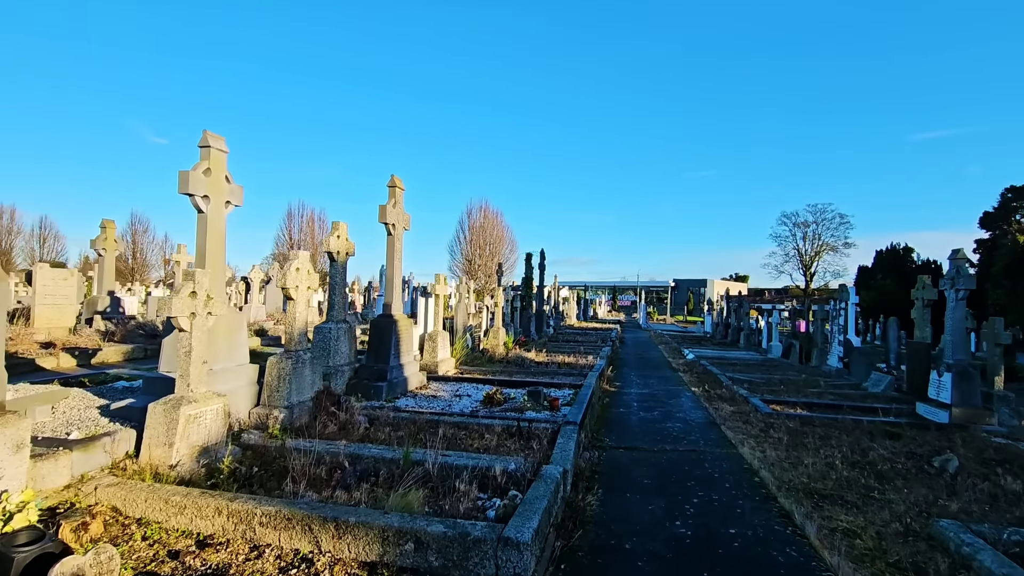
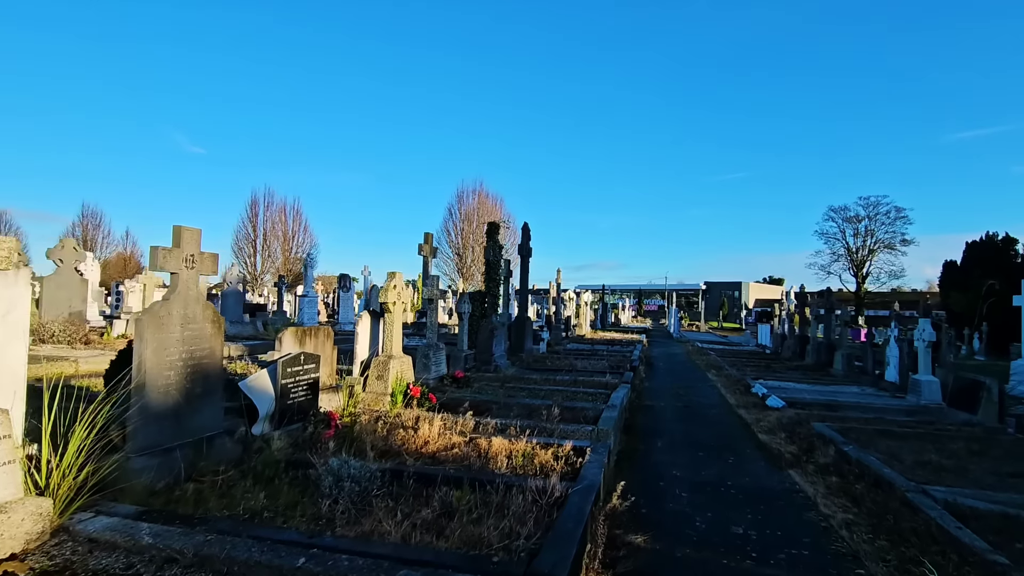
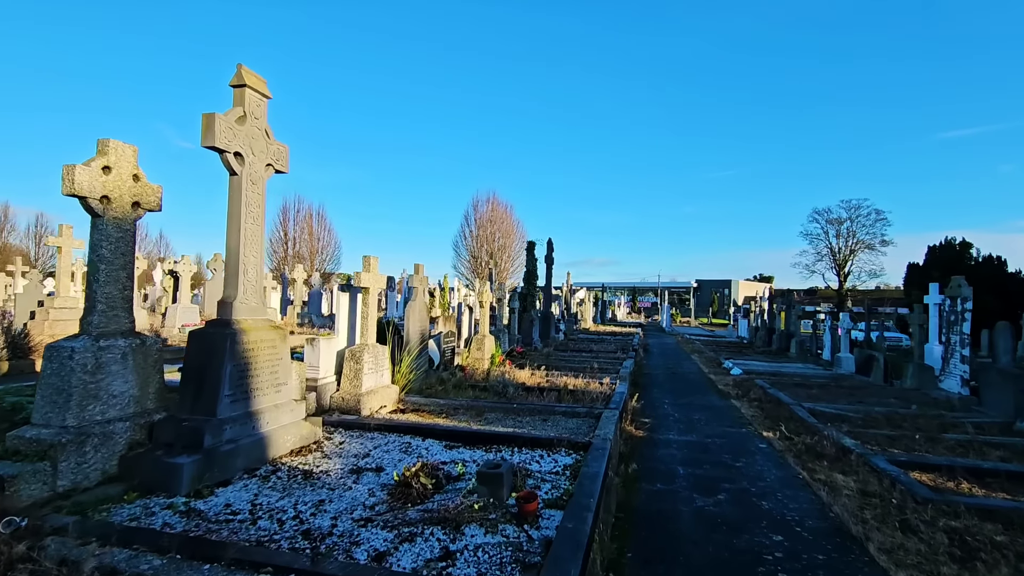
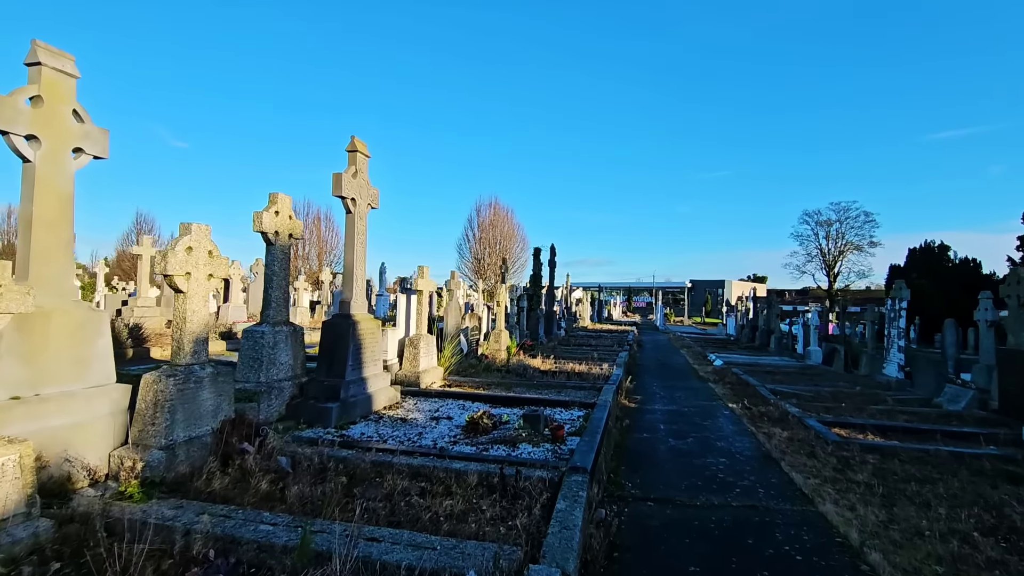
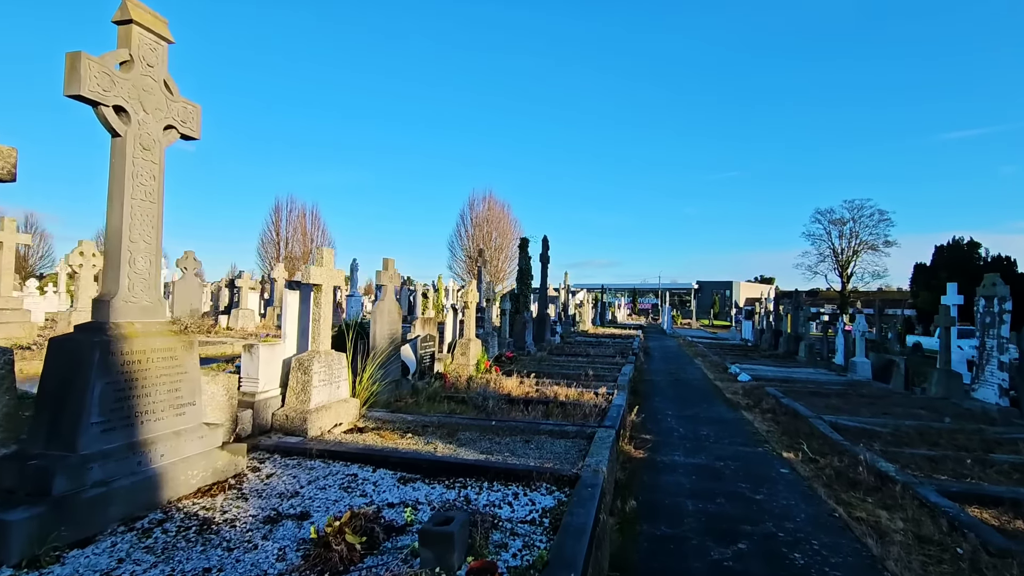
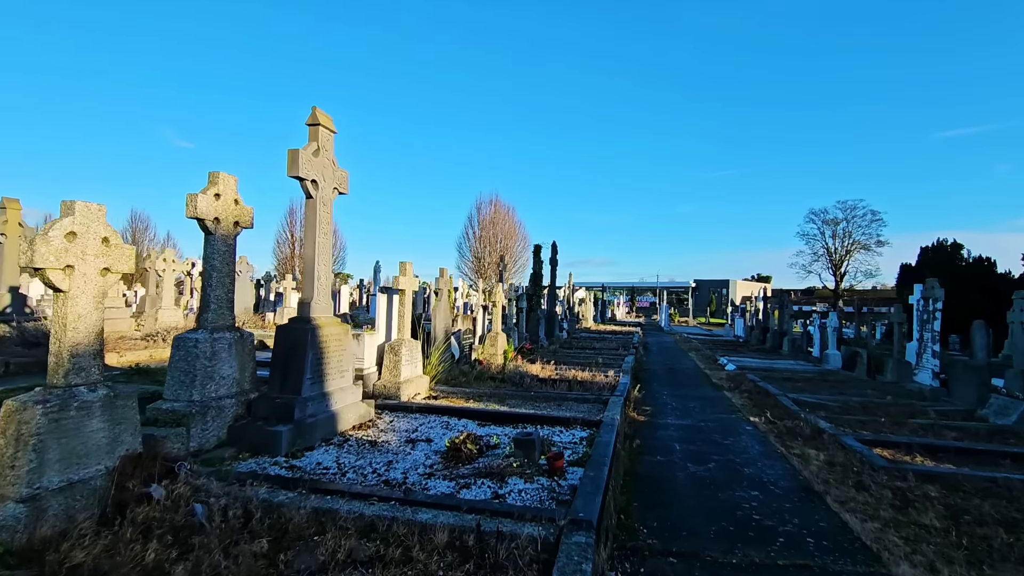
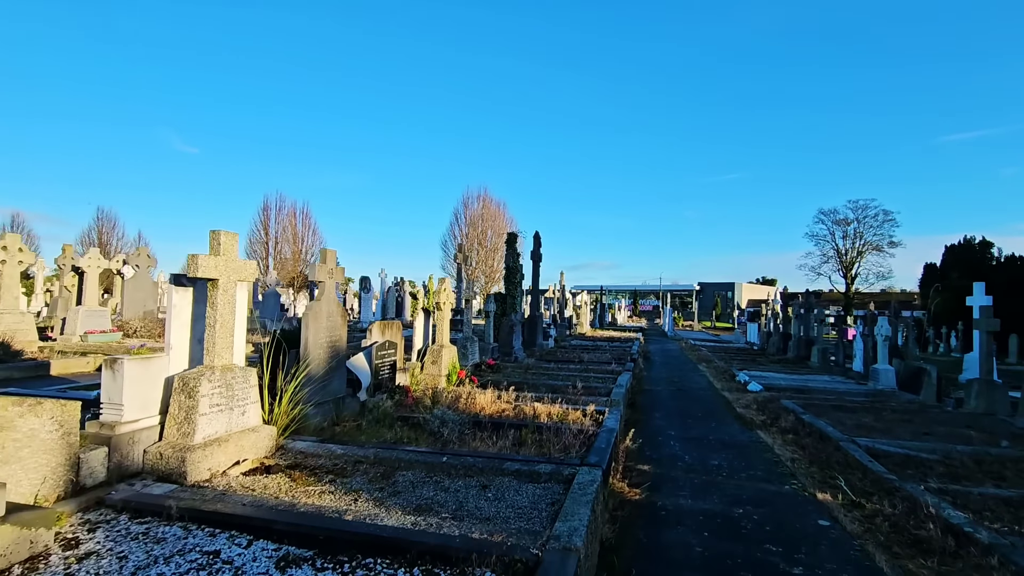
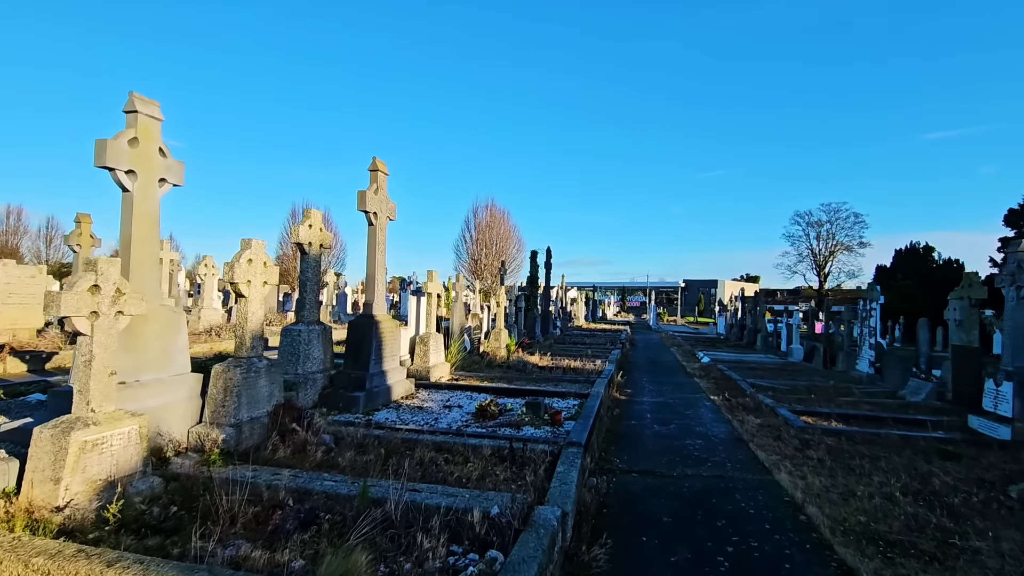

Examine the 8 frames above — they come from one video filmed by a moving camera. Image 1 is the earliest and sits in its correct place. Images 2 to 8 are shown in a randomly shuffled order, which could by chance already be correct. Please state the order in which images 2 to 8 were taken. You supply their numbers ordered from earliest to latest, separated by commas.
8, 4, 6, 3, 5, 7, 2
